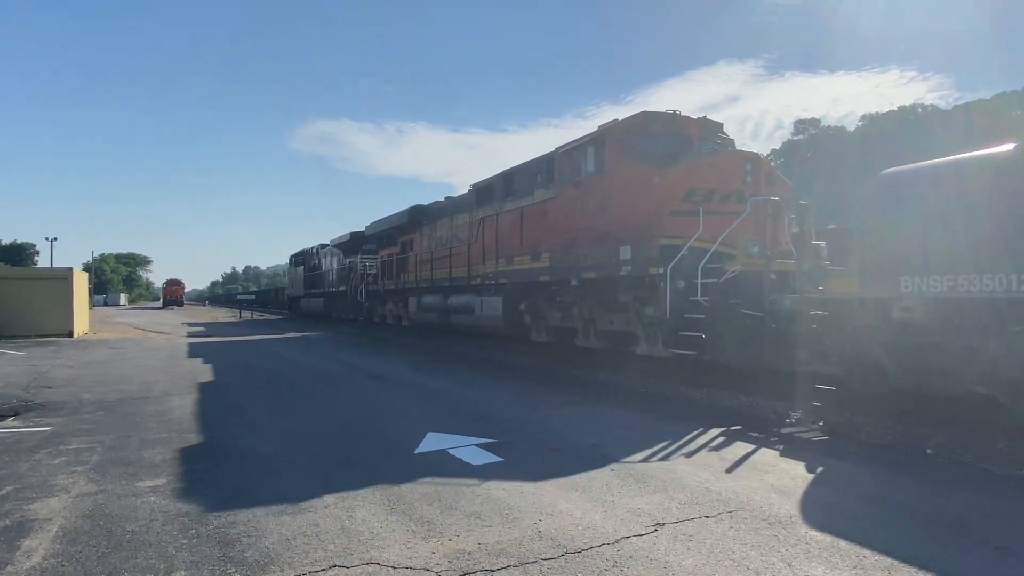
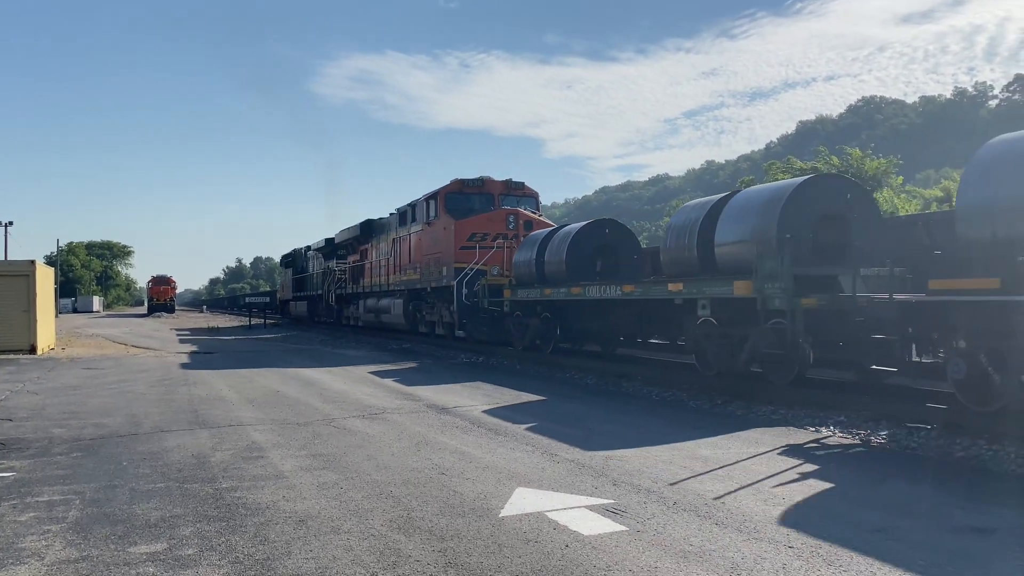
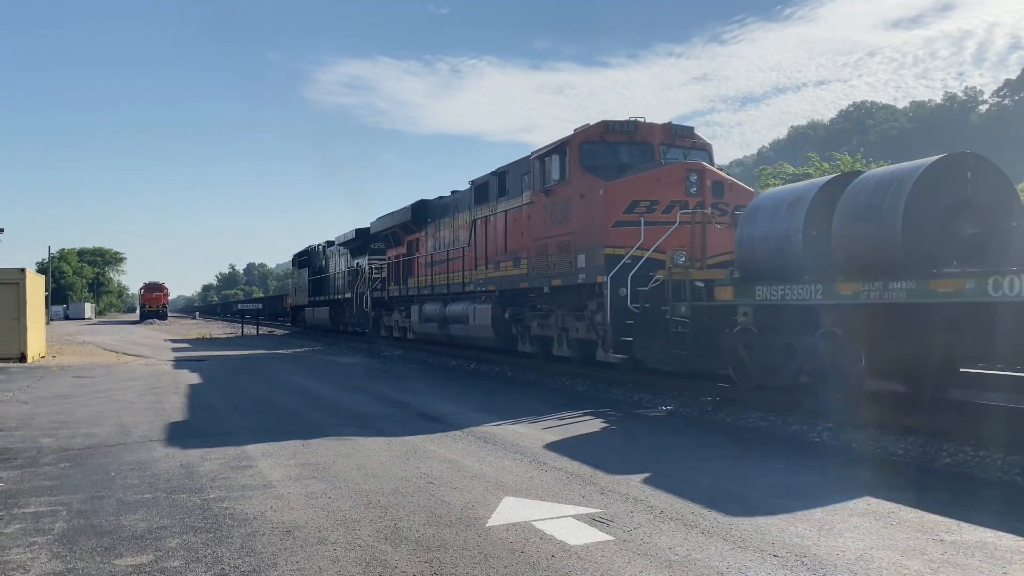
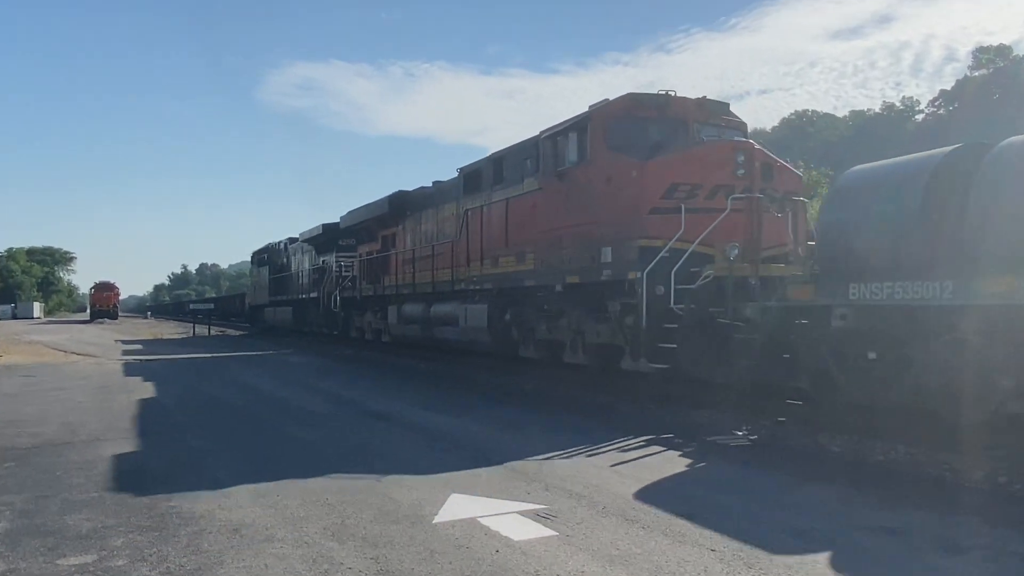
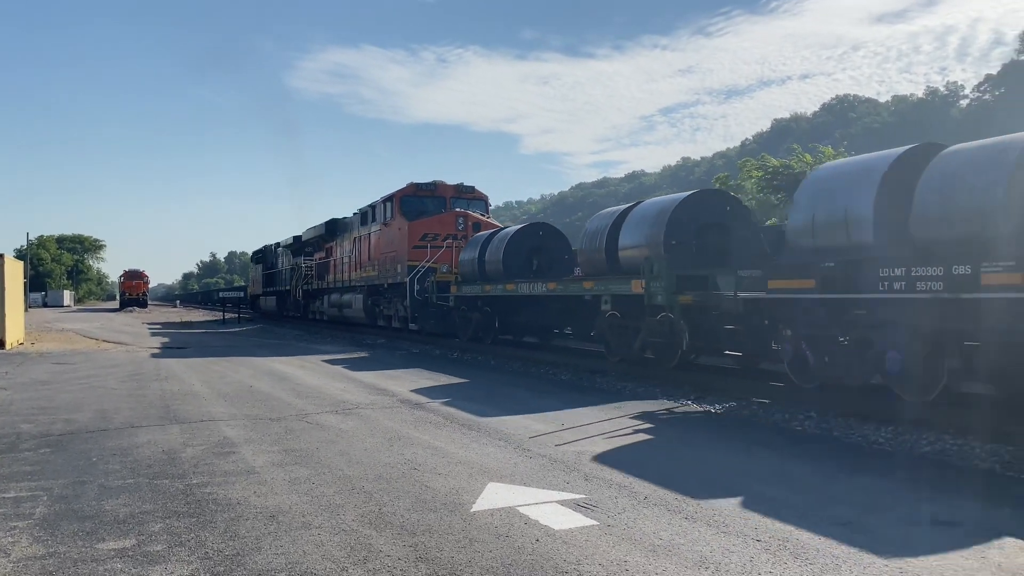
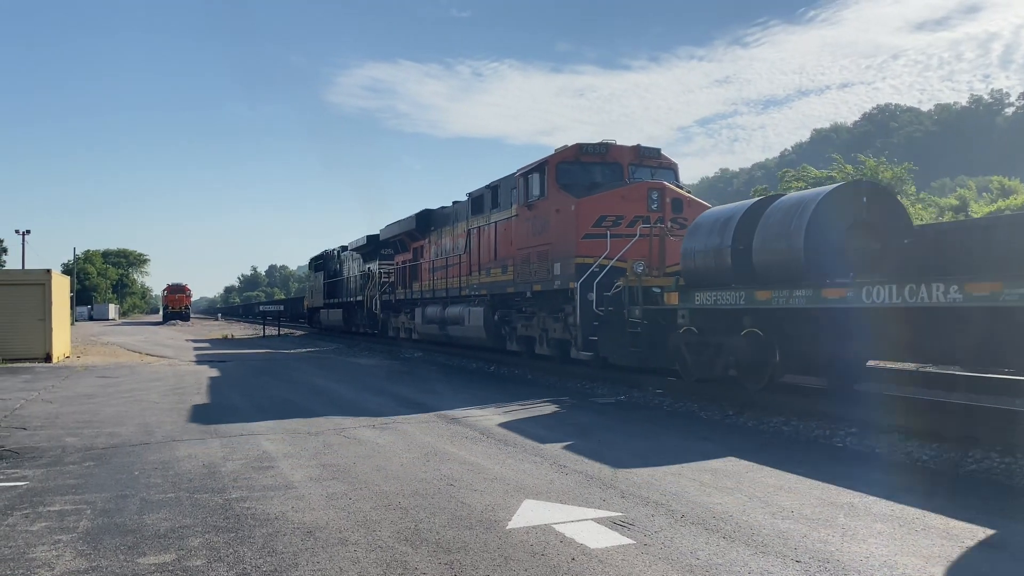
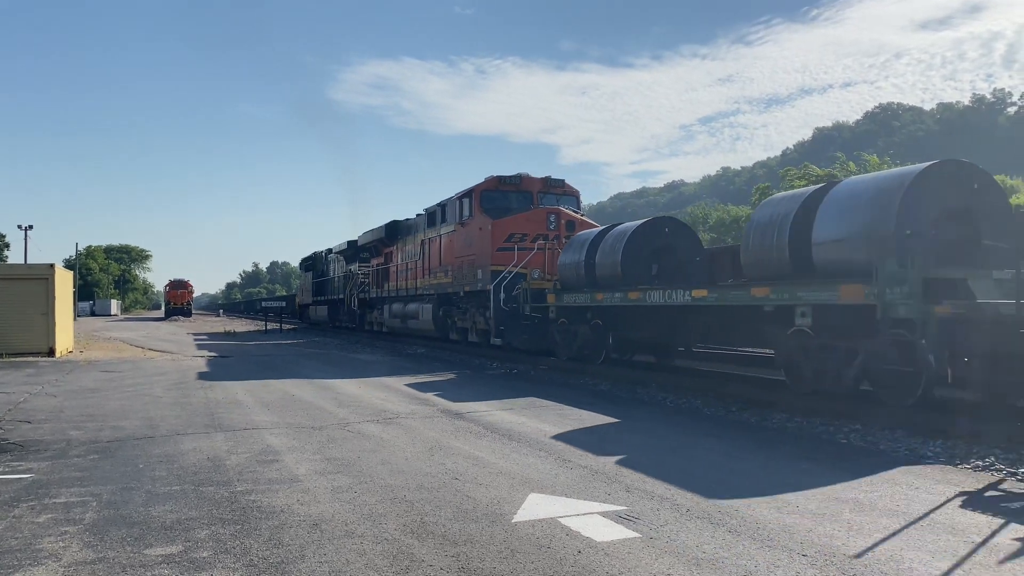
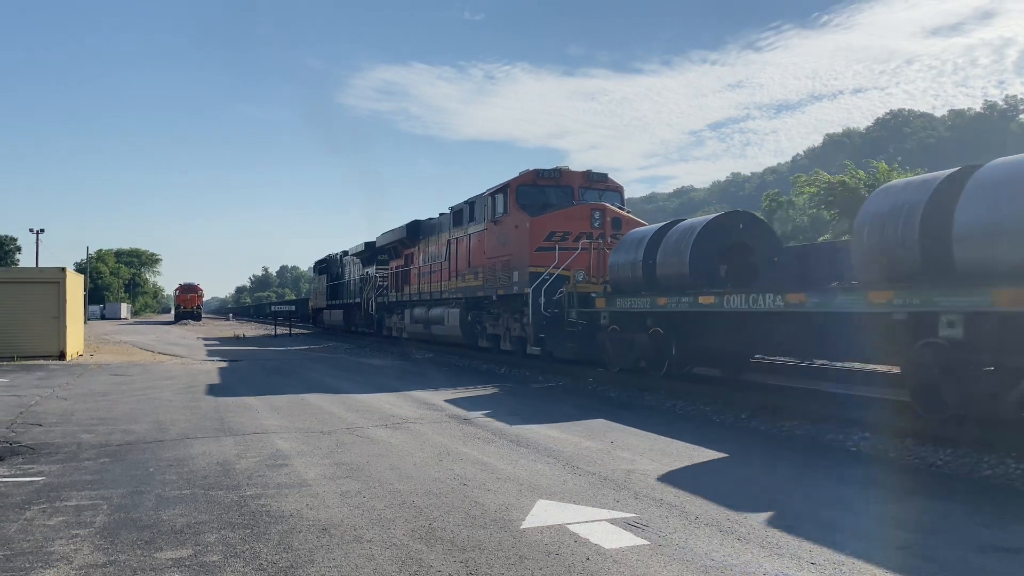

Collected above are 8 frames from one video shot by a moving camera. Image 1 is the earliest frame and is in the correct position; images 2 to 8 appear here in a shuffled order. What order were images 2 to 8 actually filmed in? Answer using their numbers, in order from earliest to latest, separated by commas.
4, 3, 6, 8, 7, 2, 5
